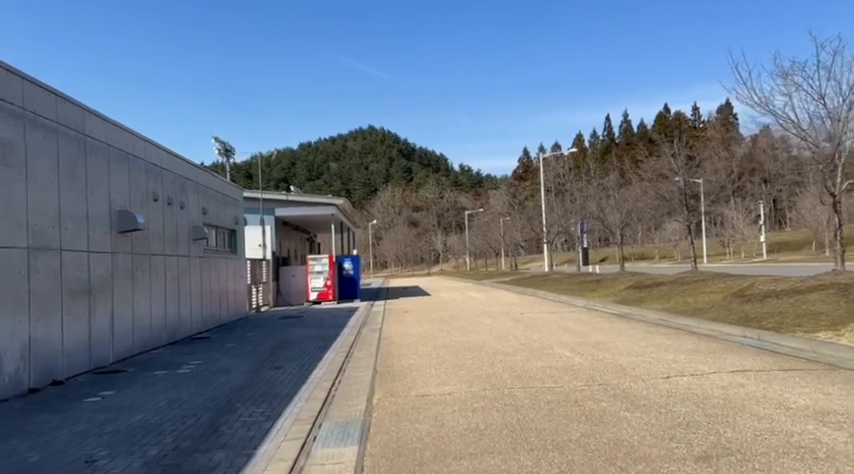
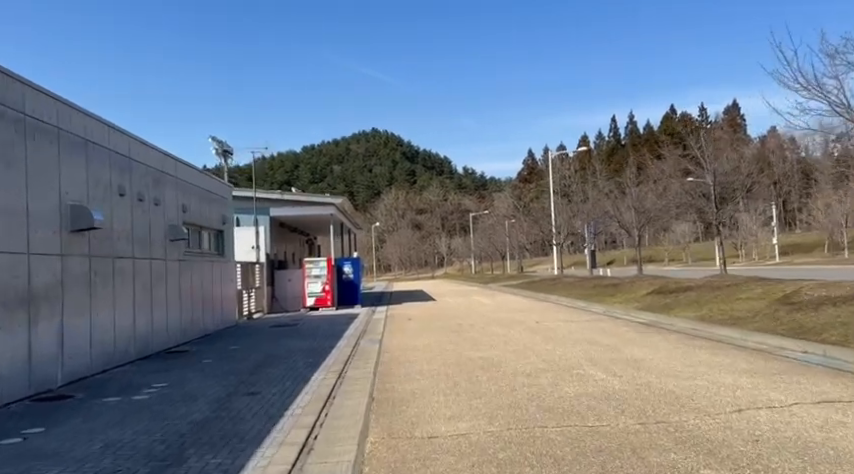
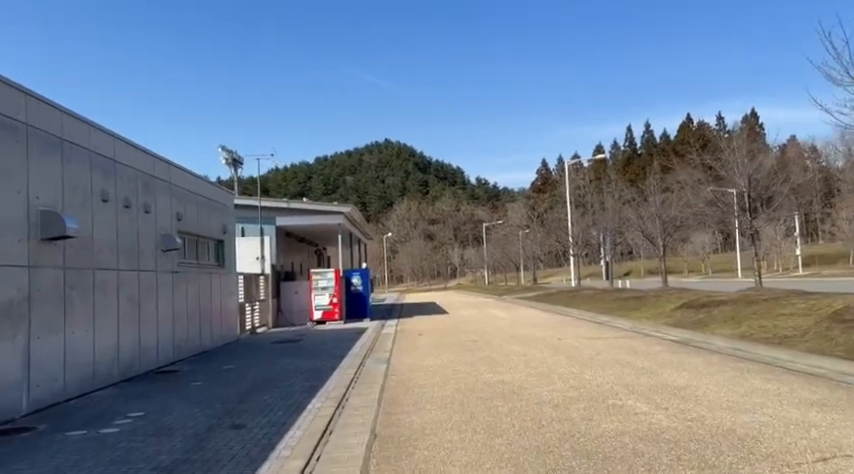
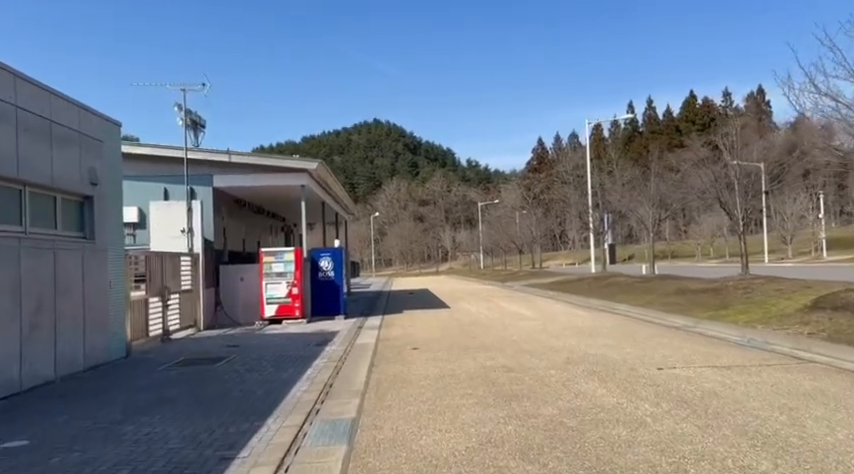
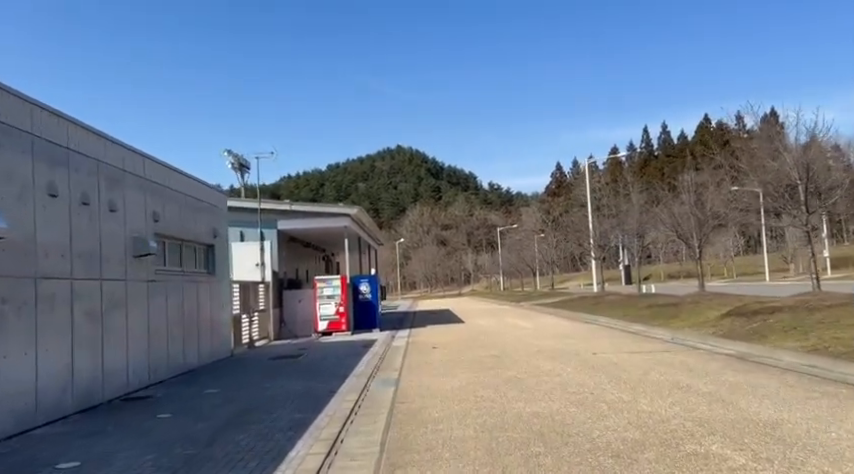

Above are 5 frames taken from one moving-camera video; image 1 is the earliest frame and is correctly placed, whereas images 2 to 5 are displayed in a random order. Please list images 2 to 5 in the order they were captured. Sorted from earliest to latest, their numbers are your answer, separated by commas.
2, 3, 5, 4
